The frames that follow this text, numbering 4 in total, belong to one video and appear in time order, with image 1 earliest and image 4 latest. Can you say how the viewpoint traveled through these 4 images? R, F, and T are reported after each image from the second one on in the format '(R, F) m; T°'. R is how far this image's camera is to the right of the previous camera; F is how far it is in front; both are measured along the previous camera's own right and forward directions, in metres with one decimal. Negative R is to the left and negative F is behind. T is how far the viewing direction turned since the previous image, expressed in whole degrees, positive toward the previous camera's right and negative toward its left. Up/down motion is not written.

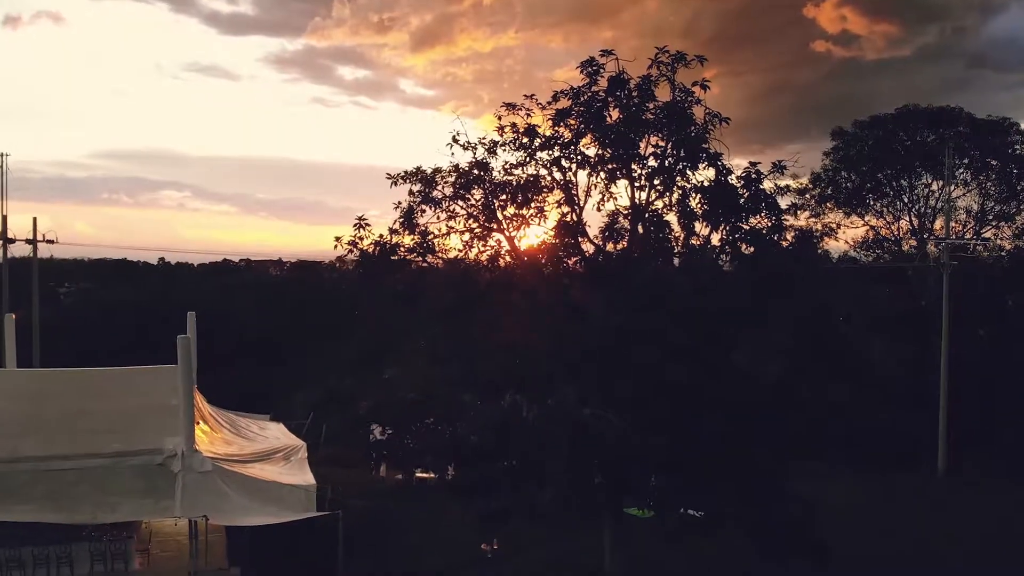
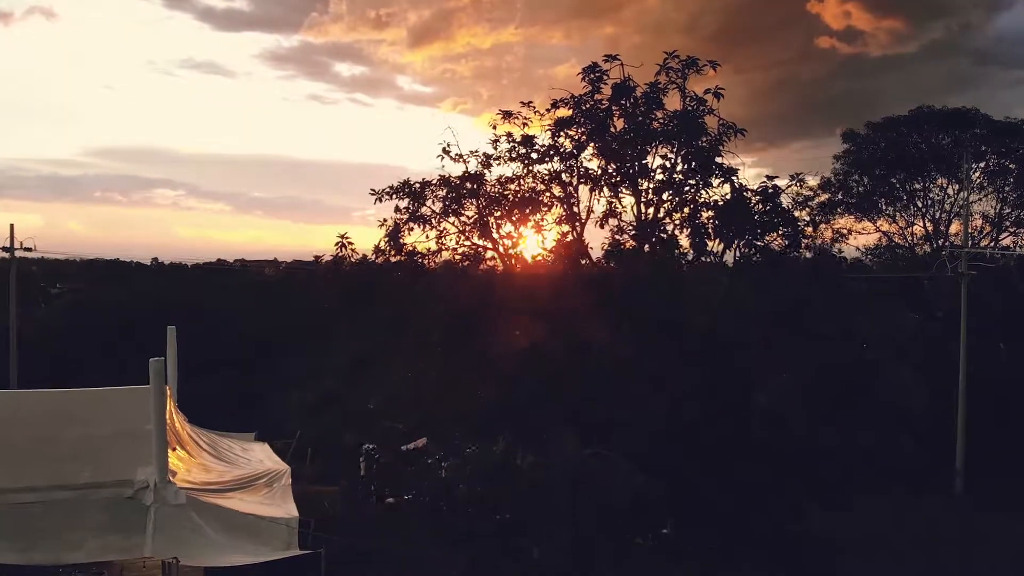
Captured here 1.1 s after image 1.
(+0.1, +0.7) m; 0°
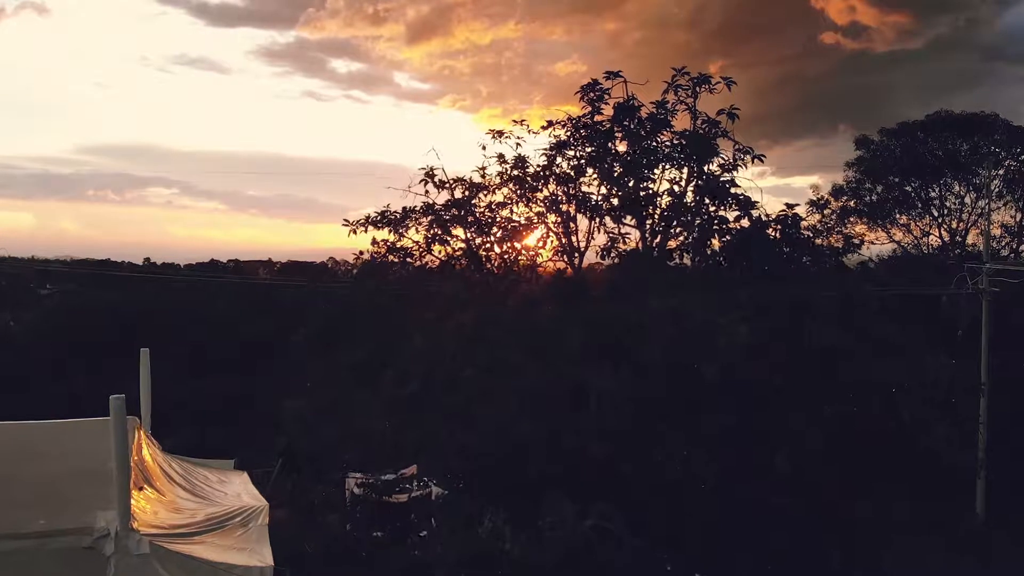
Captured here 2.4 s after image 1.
(+0.1, +0.8) m; 0°
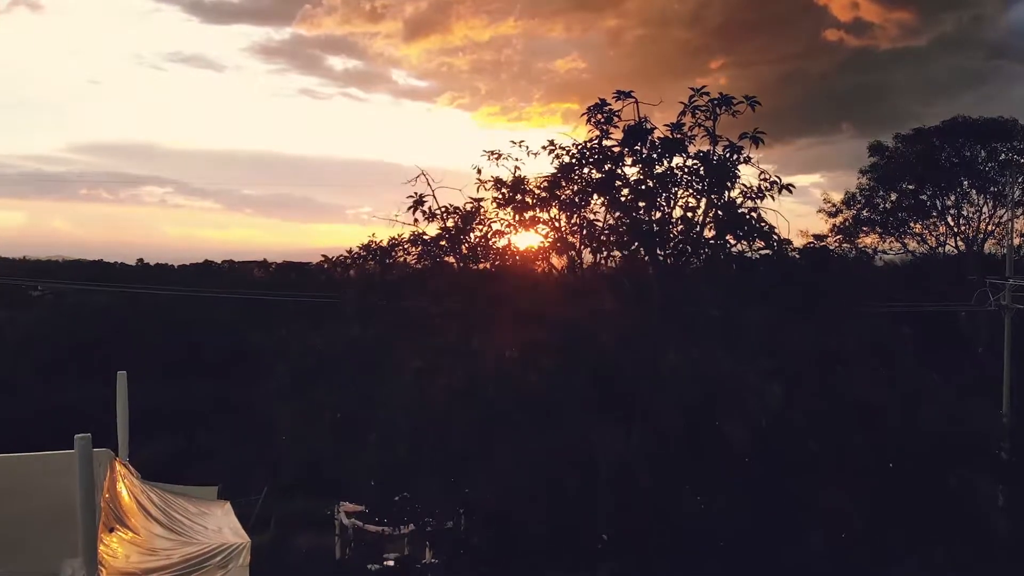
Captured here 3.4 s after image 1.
(0.0, +0.7) m; 0°
